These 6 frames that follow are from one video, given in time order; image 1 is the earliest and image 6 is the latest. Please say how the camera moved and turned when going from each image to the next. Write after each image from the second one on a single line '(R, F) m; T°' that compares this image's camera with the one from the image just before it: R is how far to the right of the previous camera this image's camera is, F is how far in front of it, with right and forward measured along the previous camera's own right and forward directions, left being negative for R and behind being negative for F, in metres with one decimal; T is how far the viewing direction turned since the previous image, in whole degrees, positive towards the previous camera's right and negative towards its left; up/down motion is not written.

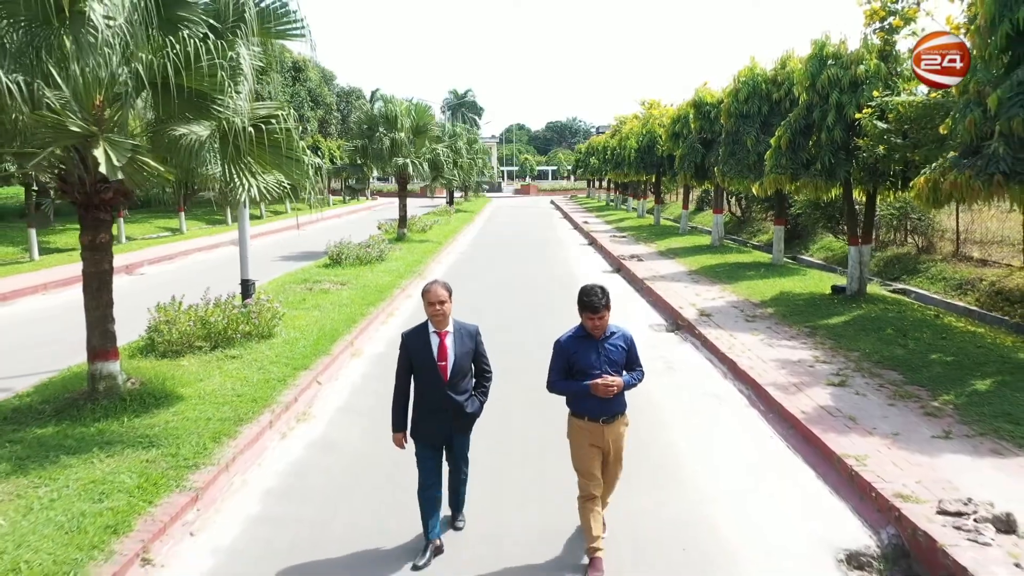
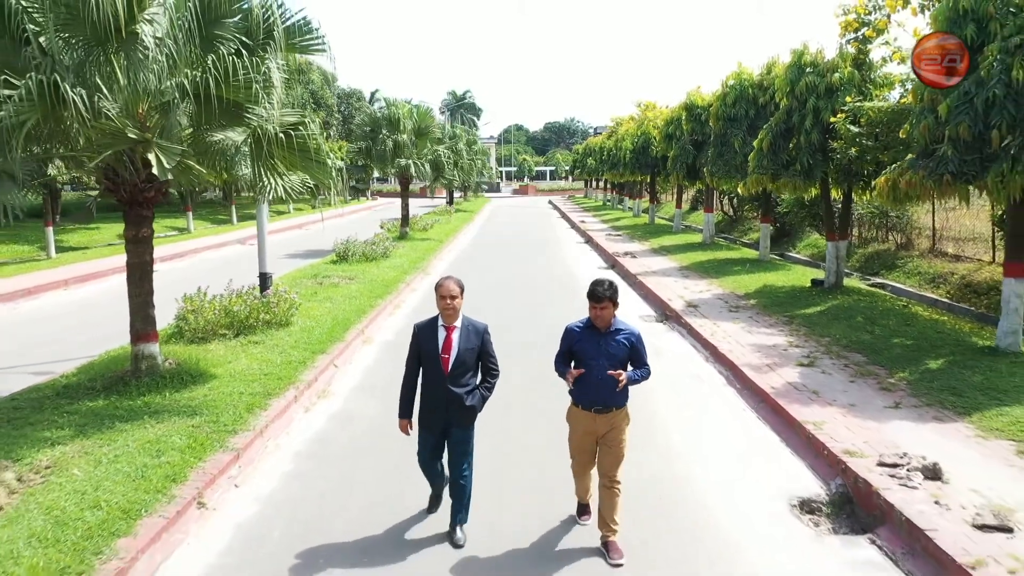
(0.0, -0.7) m; 0°
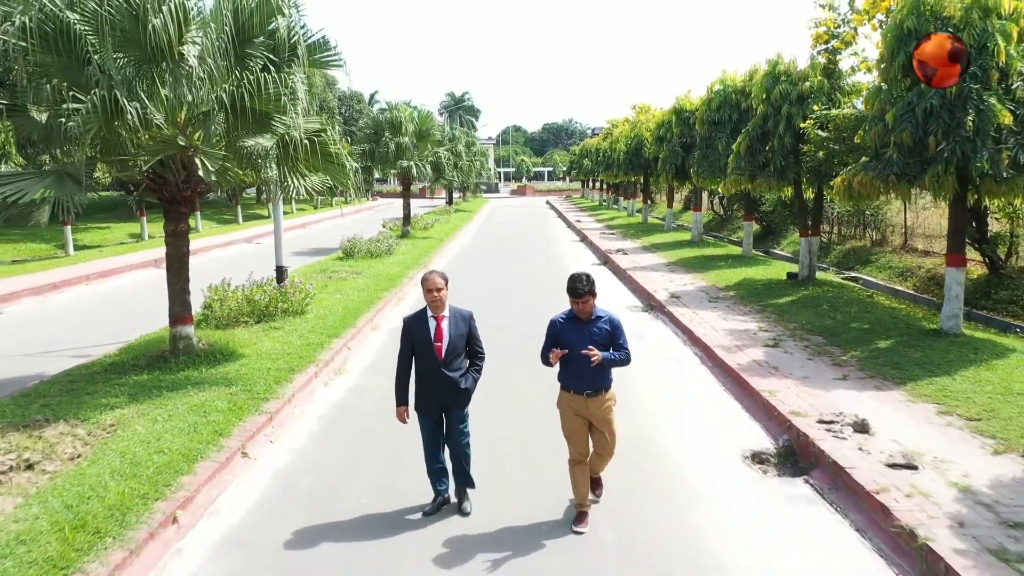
(0.0, -0.9) m; 0°
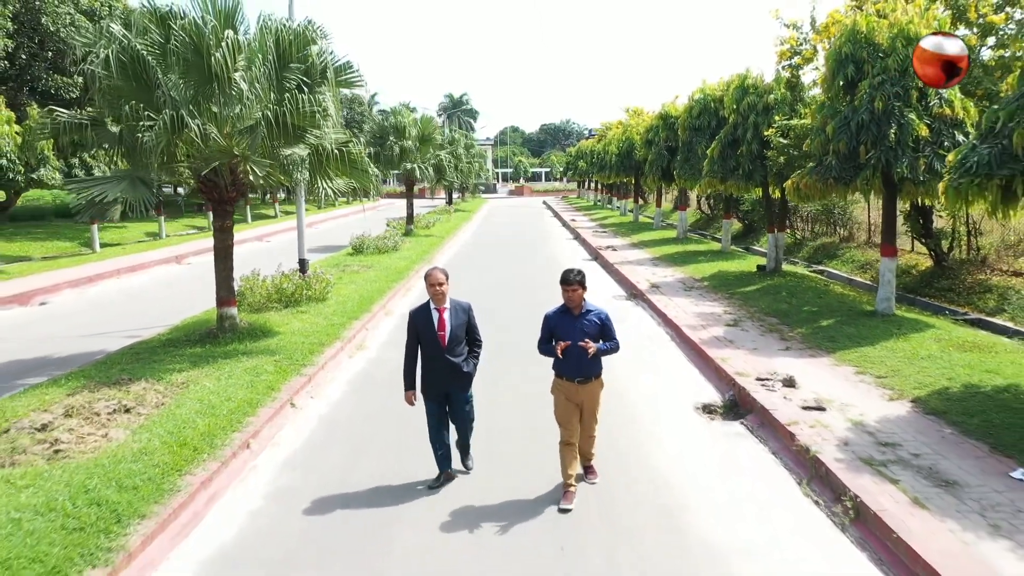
(0.0, -1.4) m; 0°
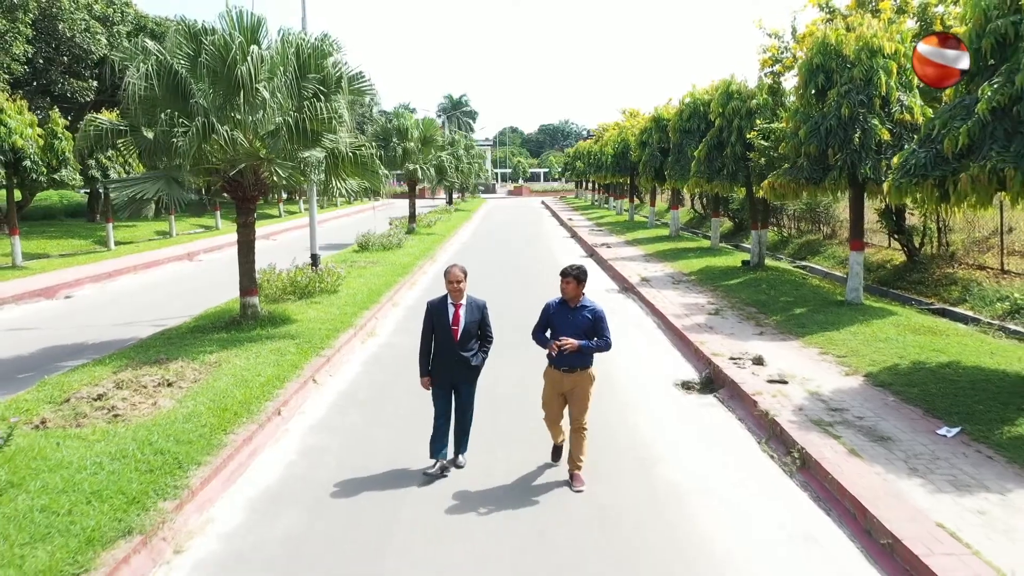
(0.0, -0.8) m; 0°
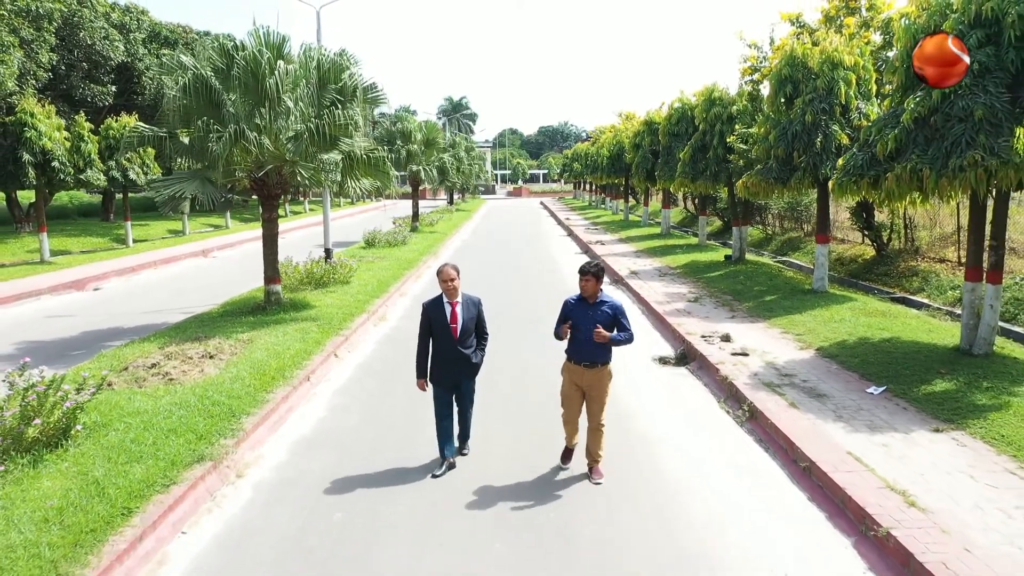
(0.0, -1.1) m; 0°
